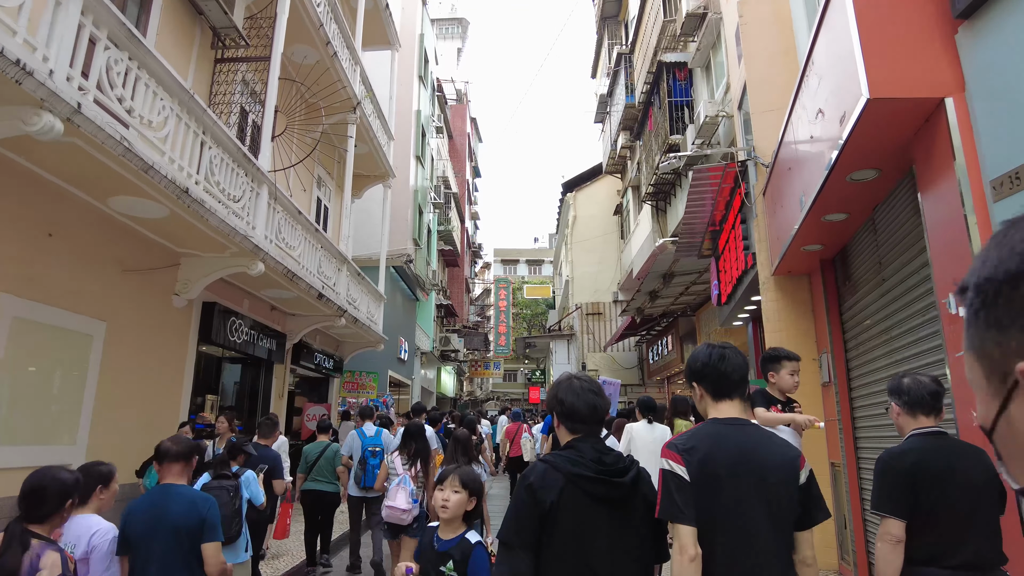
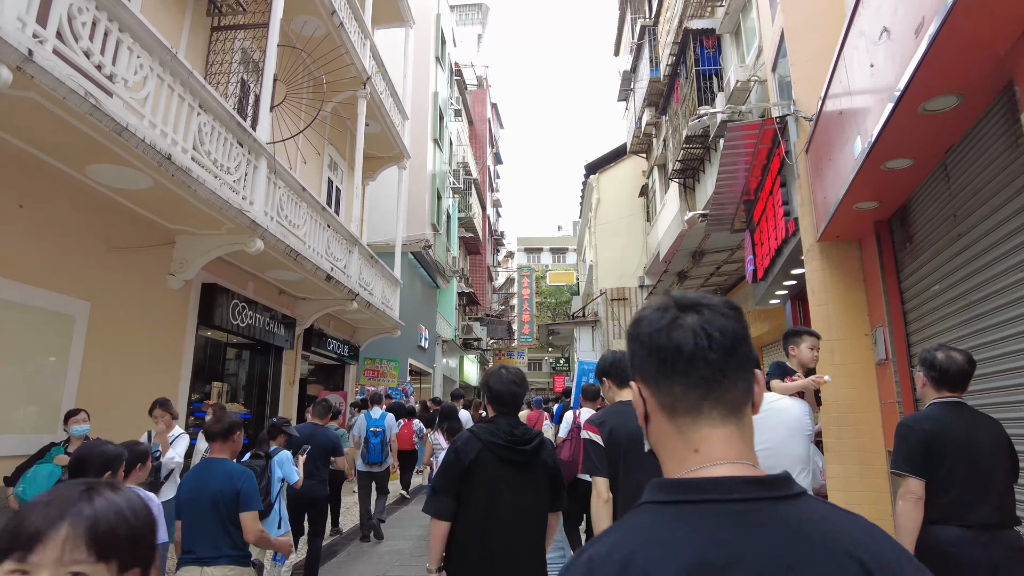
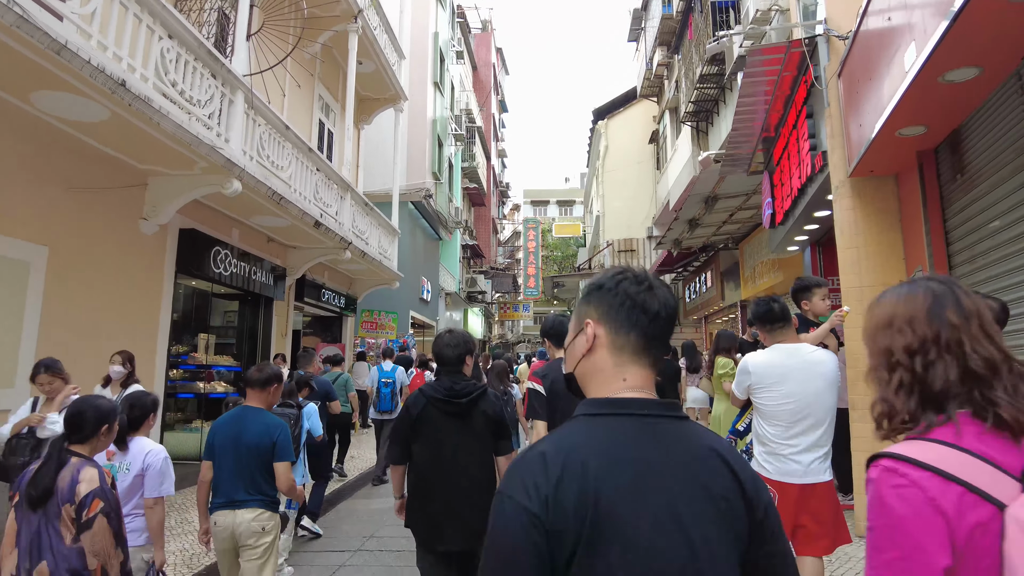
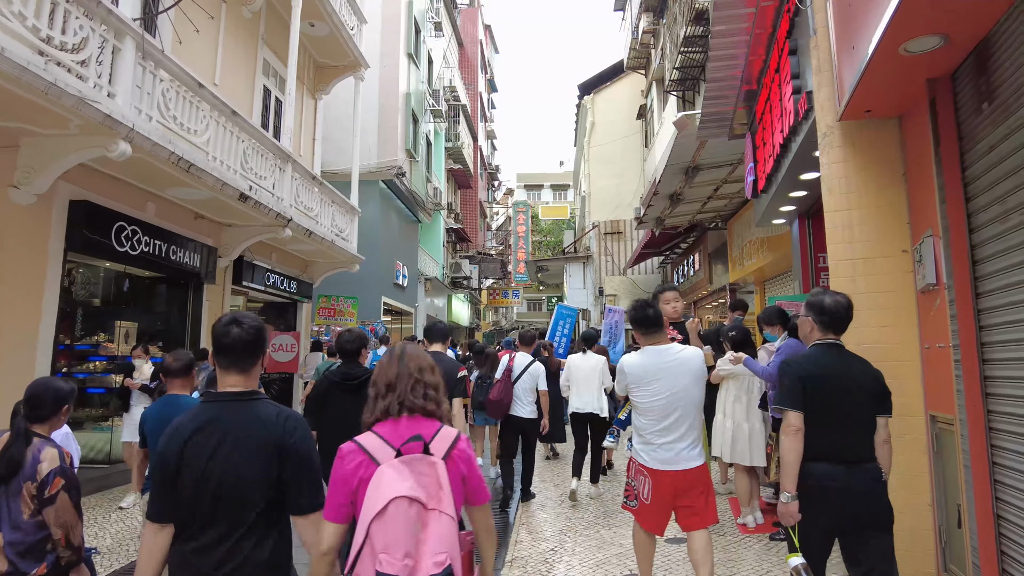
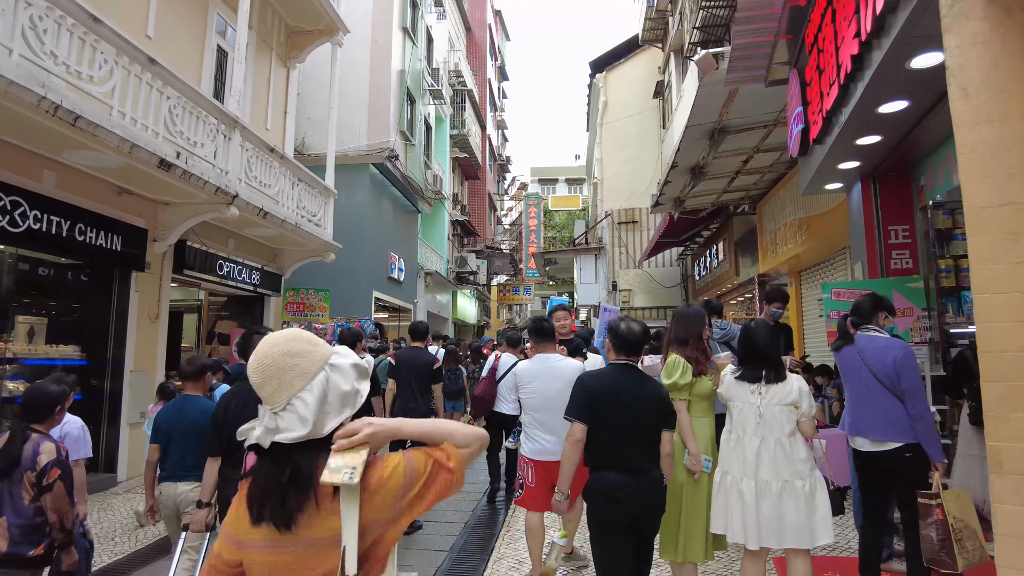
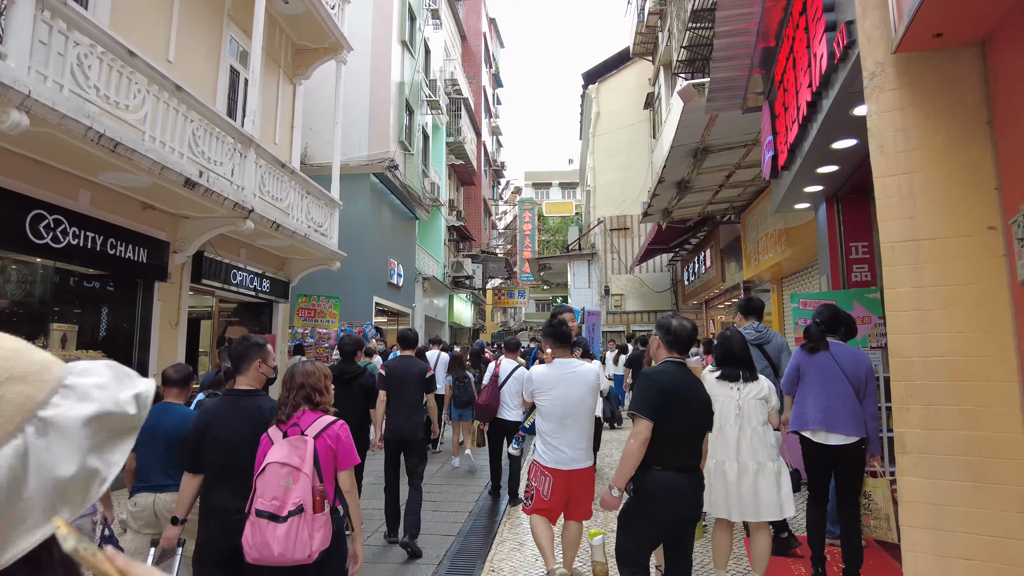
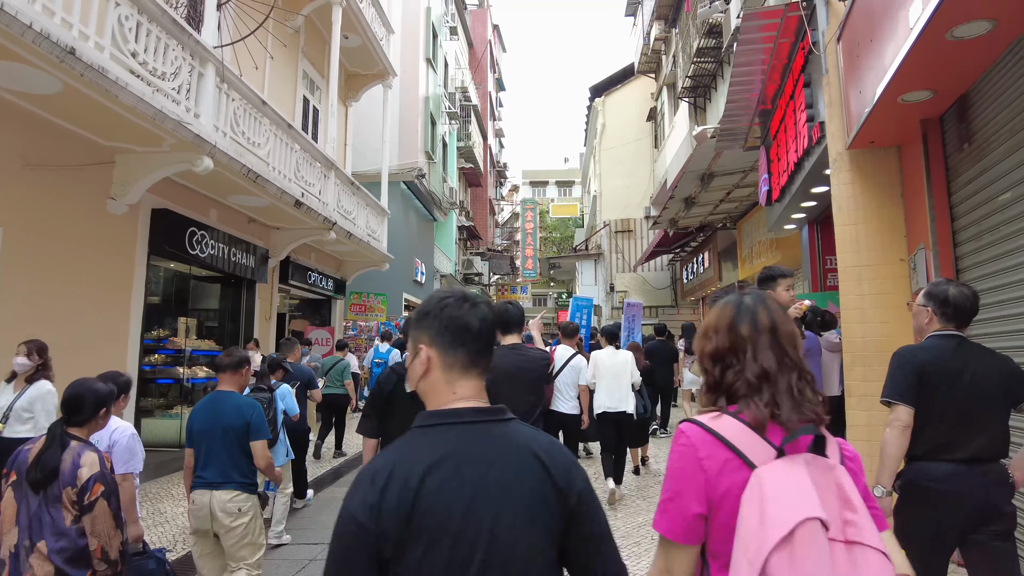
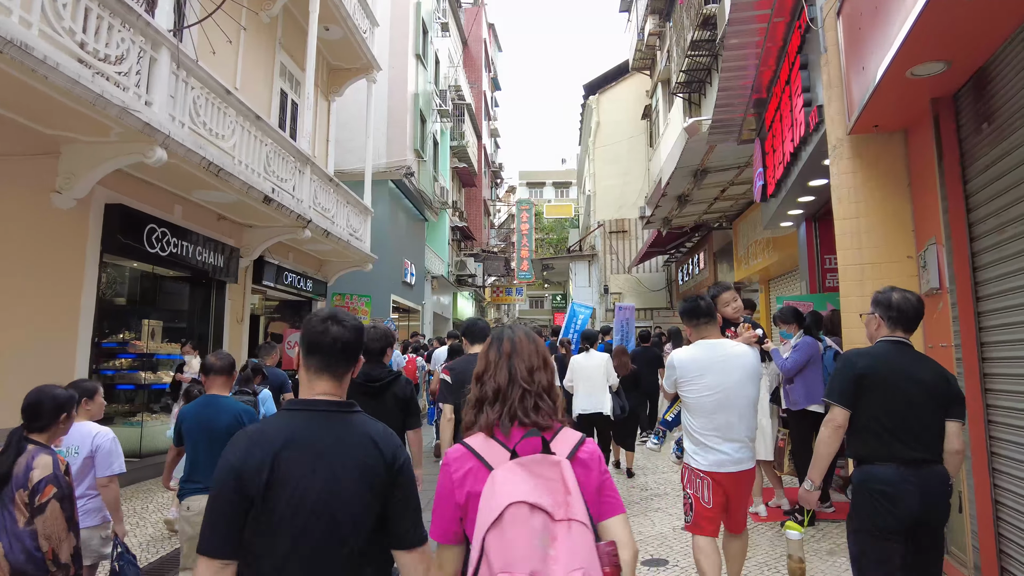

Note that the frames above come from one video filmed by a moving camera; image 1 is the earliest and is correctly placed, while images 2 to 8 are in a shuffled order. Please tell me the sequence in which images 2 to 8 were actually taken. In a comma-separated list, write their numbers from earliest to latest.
2, 3, 7, 8, 4, 6, 5
